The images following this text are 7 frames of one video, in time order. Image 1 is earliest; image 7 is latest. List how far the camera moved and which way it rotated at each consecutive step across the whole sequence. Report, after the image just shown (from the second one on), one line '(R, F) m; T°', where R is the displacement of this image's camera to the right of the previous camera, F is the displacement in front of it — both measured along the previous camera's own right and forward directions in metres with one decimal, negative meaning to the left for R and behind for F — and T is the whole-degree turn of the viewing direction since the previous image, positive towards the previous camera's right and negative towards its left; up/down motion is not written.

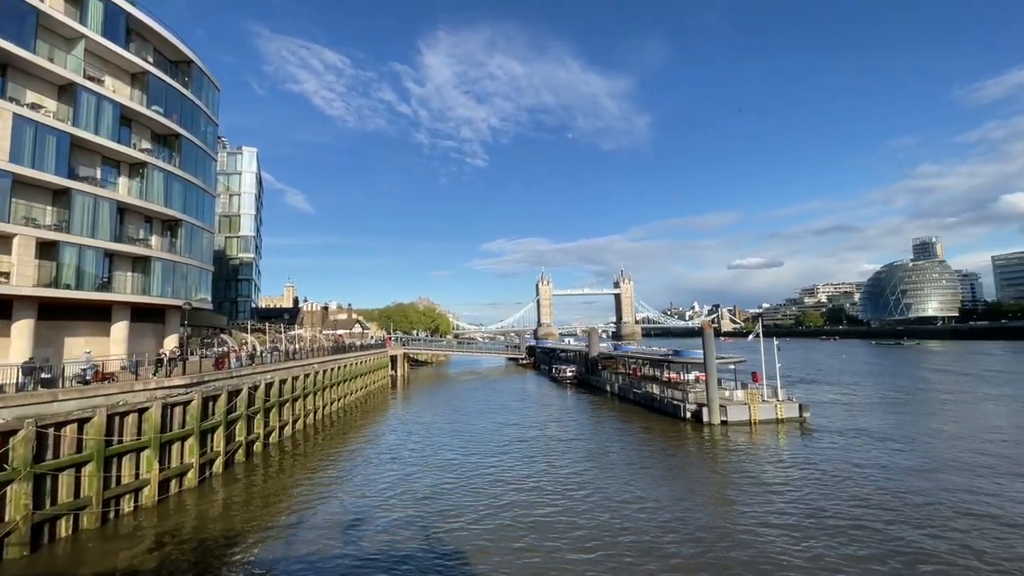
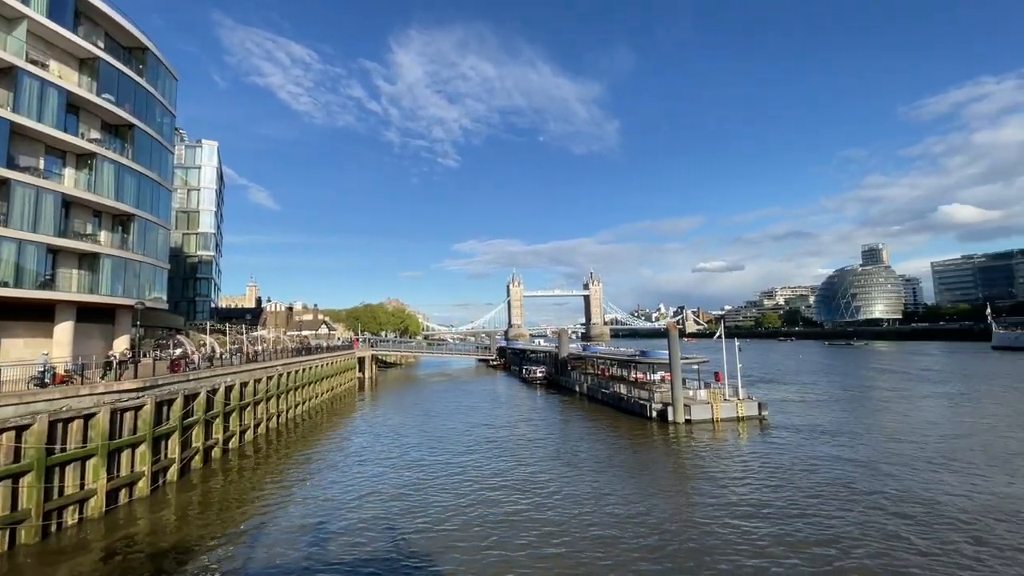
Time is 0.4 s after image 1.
(-0.5, -0.6) m; +4°
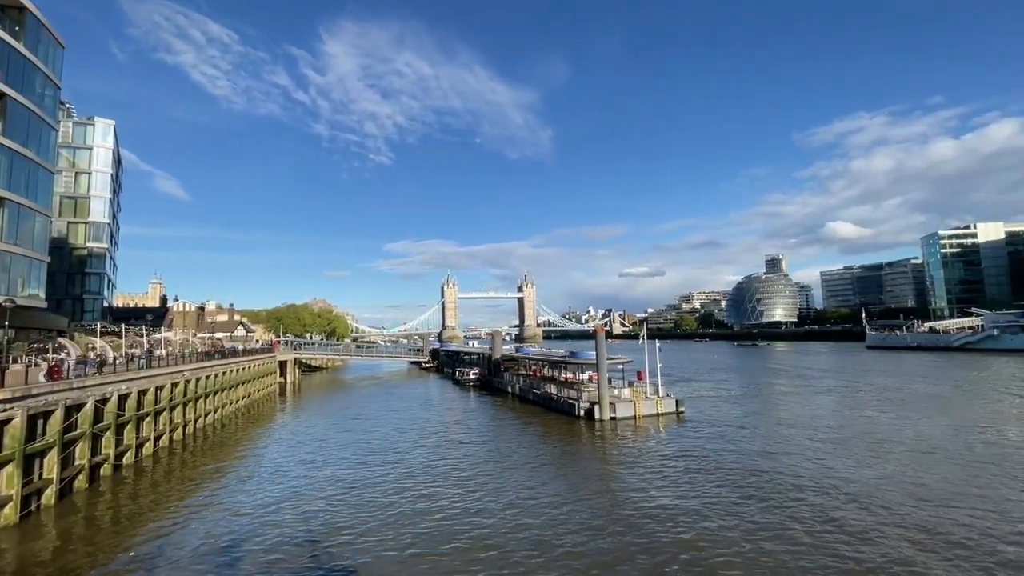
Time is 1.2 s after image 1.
(-2.6, -3.9) m; +9°
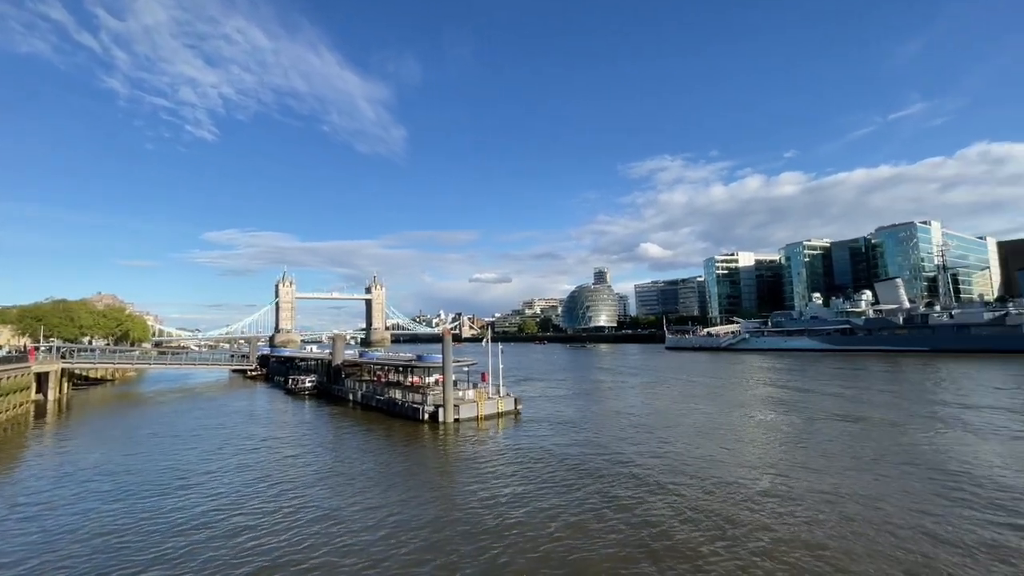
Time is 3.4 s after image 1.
(-4.1, +5.9) m; +19°
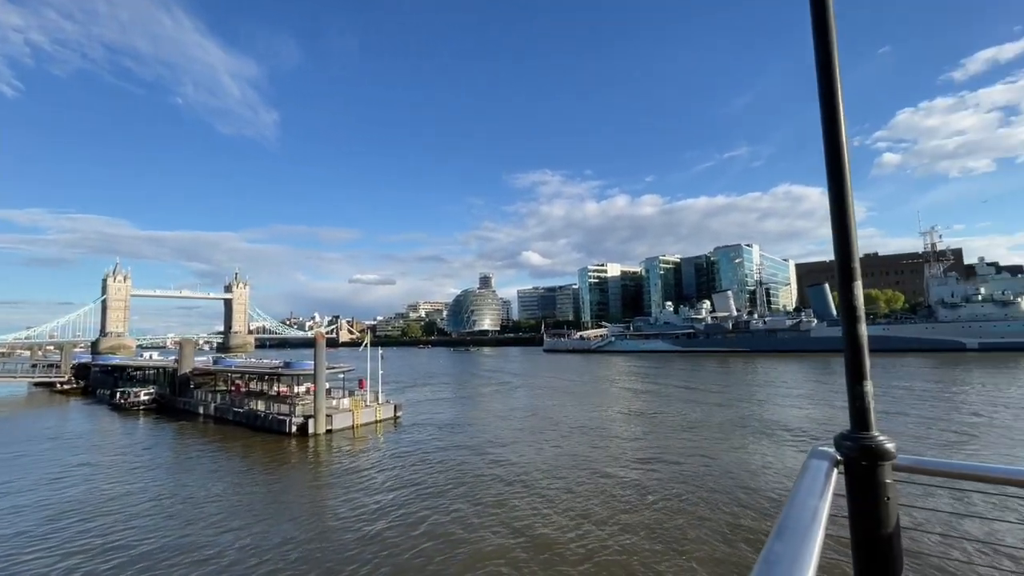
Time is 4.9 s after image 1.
(+2.3, -0.1) m; +15°
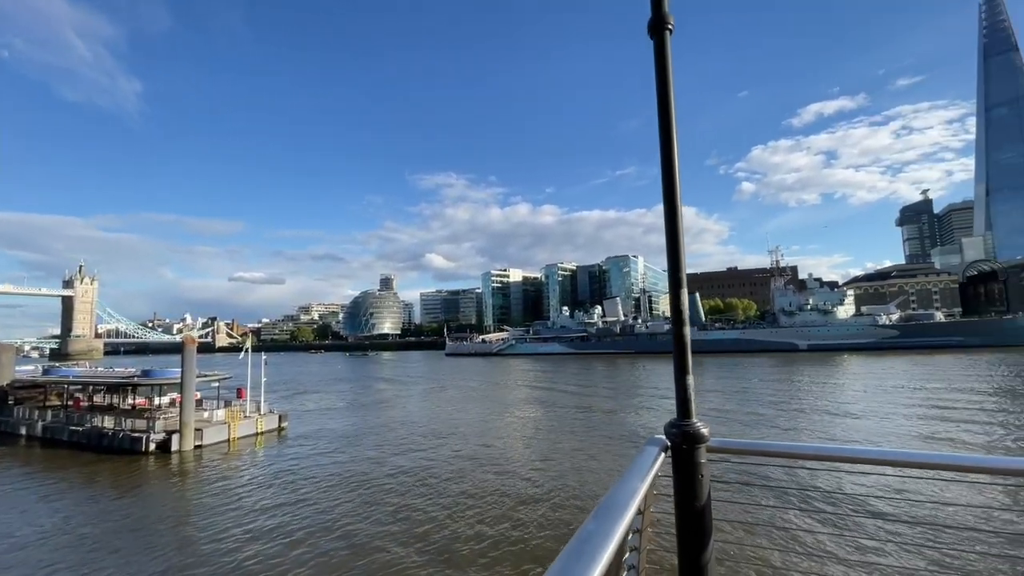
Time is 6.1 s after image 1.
(+1.8, -1.1) m; +12°
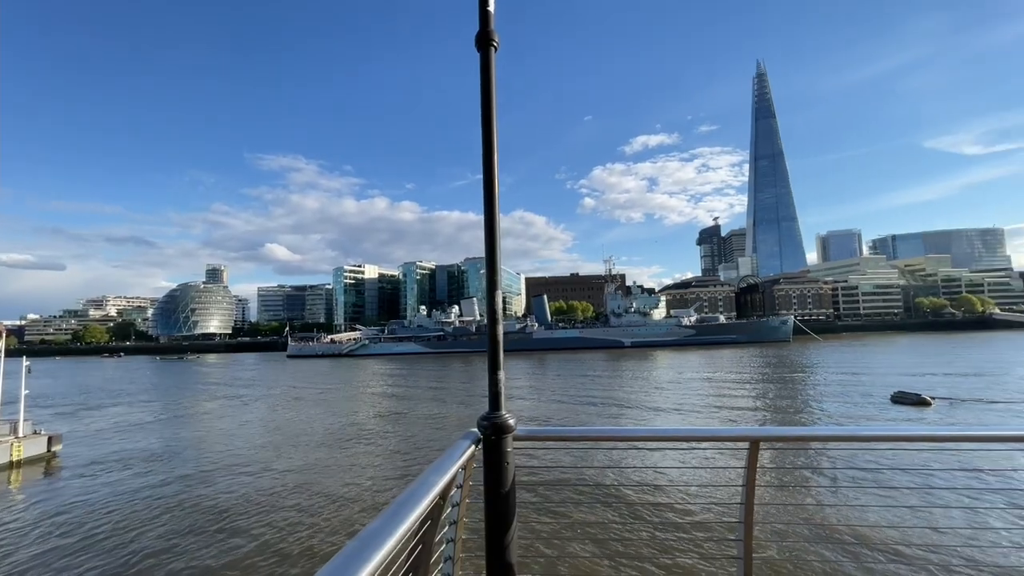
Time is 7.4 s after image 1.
(+2.0, -0.7) m; +18°
